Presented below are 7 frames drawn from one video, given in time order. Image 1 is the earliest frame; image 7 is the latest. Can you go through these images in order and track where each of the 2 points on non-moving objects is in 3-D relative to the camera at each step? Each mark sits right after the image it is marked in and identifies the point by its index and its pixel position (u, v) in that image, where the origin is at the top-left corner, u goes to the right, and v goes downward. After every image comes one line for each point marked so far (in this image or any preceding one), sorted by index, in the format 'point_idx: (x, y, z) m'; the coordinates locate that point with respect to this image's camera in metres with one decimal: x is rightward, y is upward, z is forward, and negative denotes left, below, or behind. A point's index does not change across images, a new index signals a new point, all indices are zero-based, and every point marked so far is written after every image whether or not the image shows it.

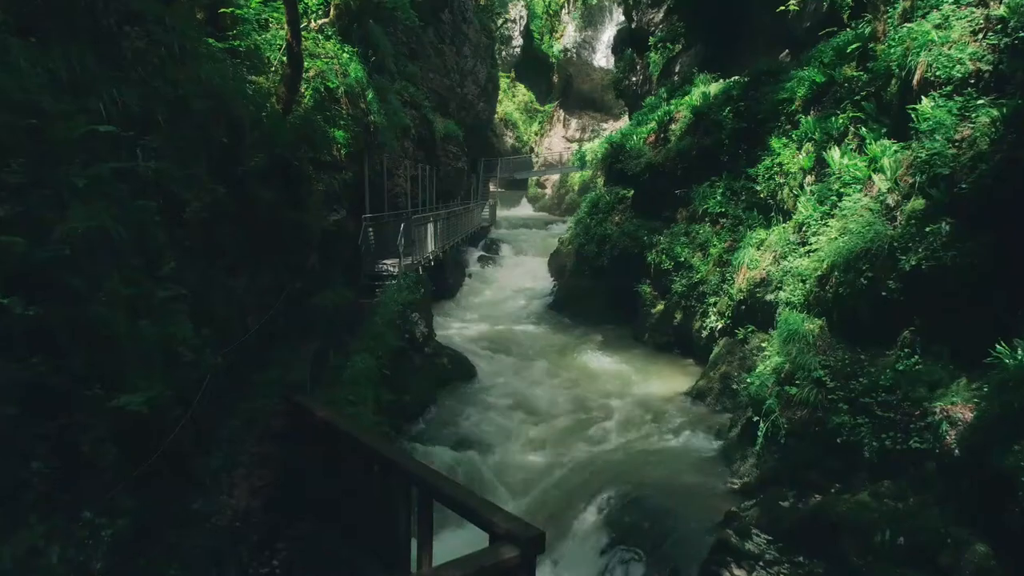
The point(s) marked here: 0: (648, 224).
0: (+3.9, +1.9, +13.8) m
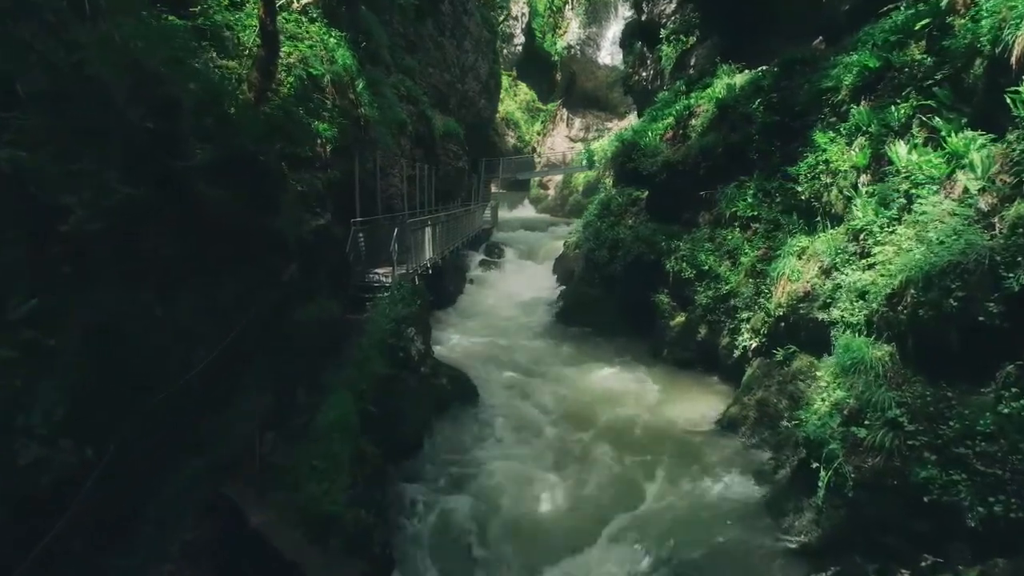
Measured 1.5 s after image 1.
0: (+4.1, +1.6, +12.6) m
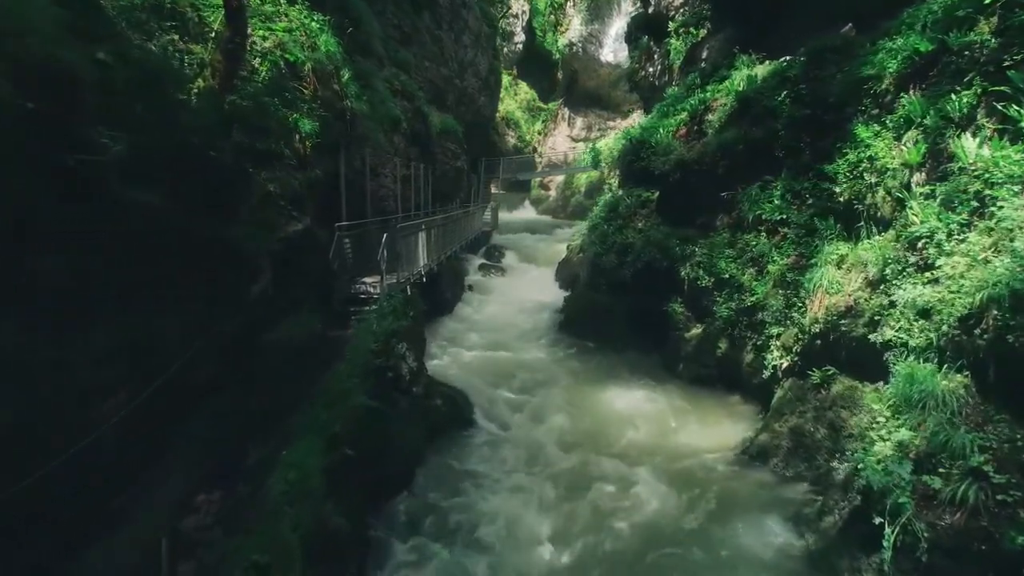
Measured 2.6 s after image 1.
0: (+4.1, +1.4, +11.7) m
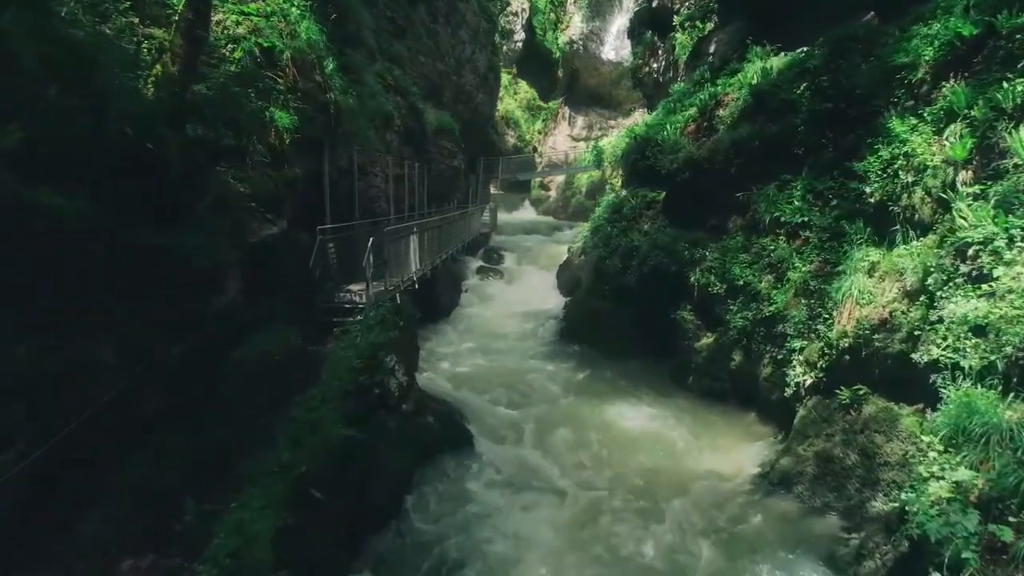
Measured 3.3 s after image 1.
0: (+4.1, +1.2, +10.9) m
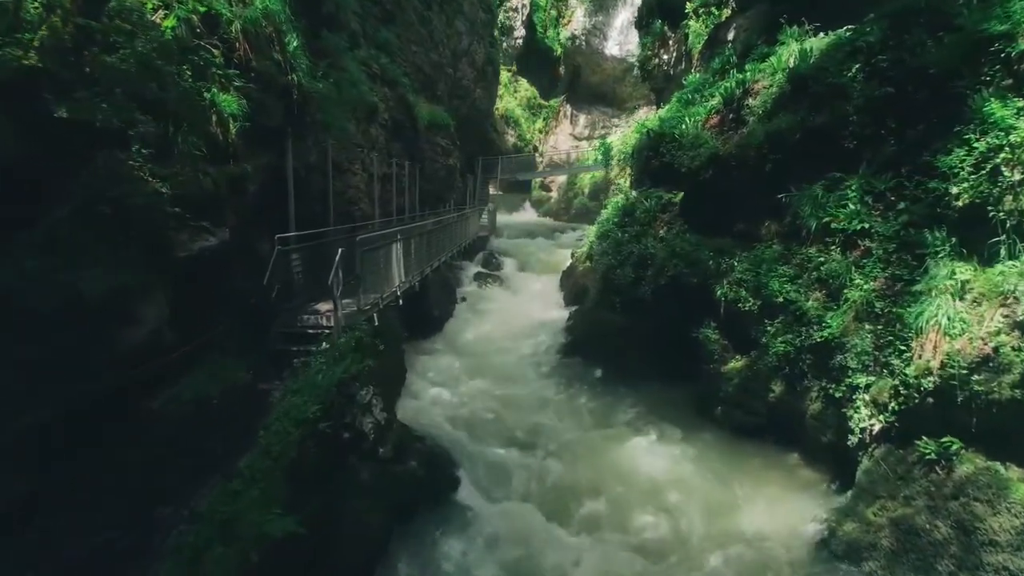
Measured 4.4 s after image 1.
0: (+4.1, +0.9, +9.5) m
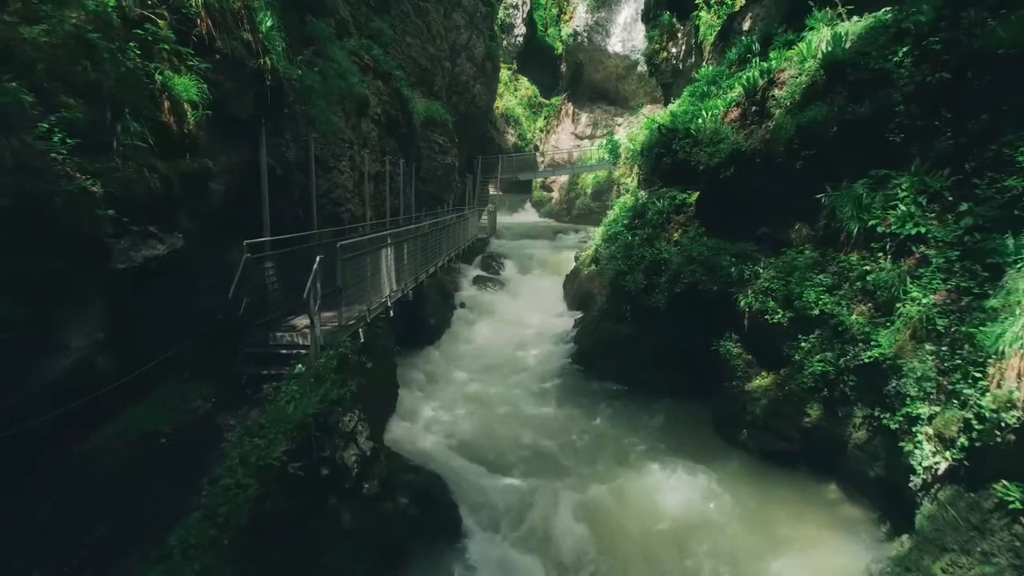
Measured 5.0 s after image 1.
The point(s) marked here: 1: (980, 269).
0: (+4.1, +0.8, +8.7) m
1: (+5.3, +0.2, +5.4) m
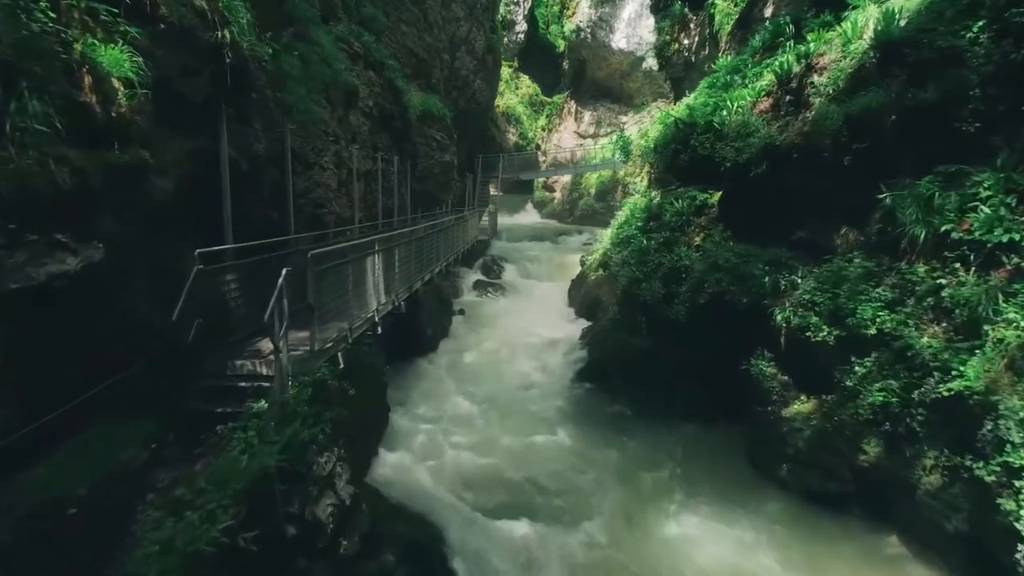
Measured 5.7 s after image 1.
0: (+4.2, +0.6, +7.7) m
1: (+5.4, 0.0, +4.4) m
